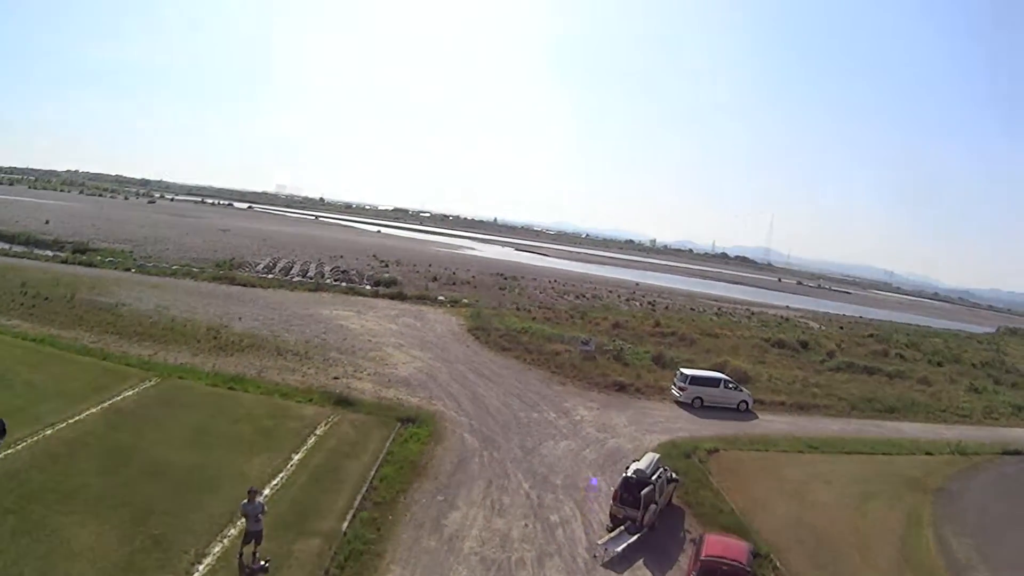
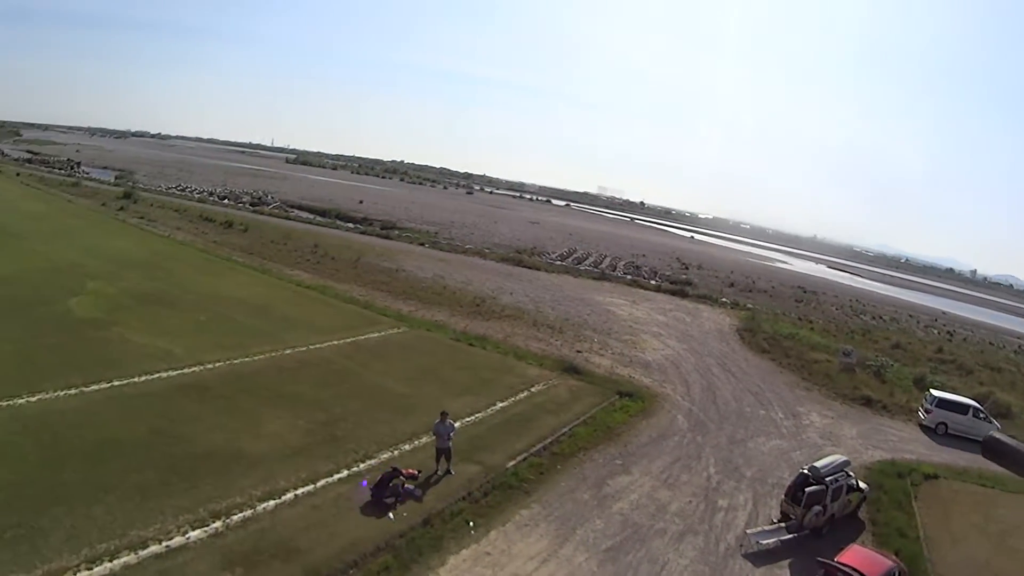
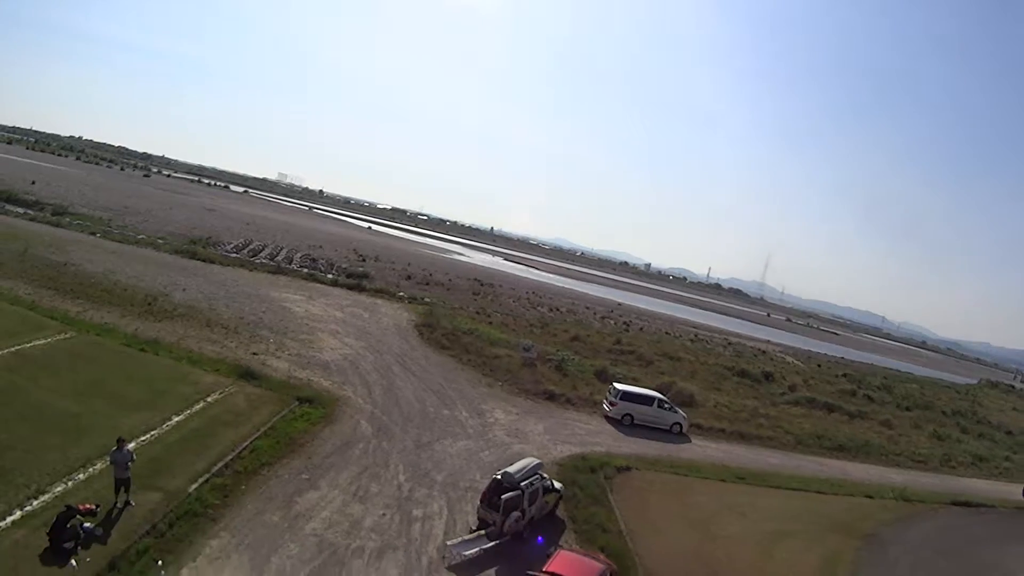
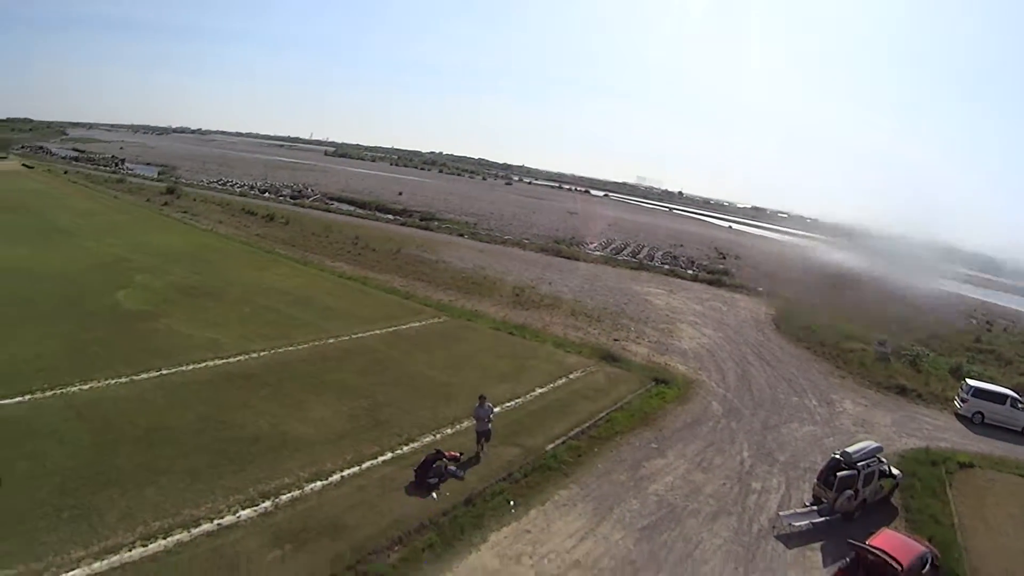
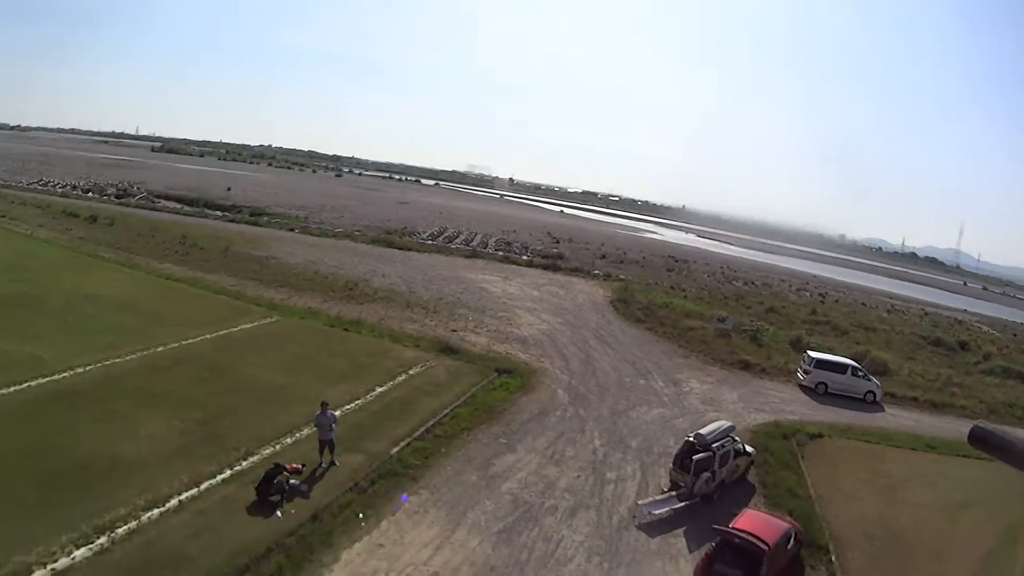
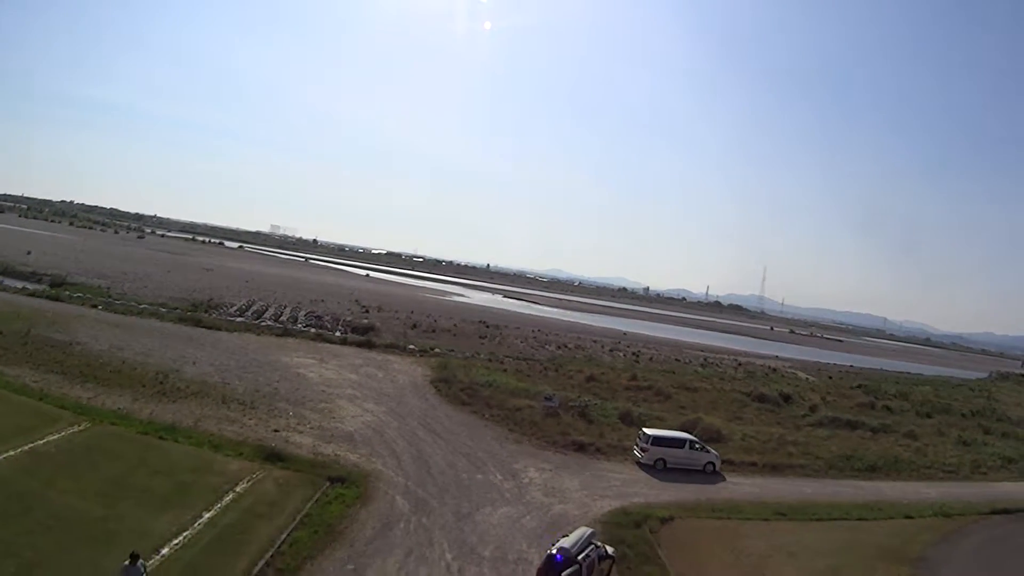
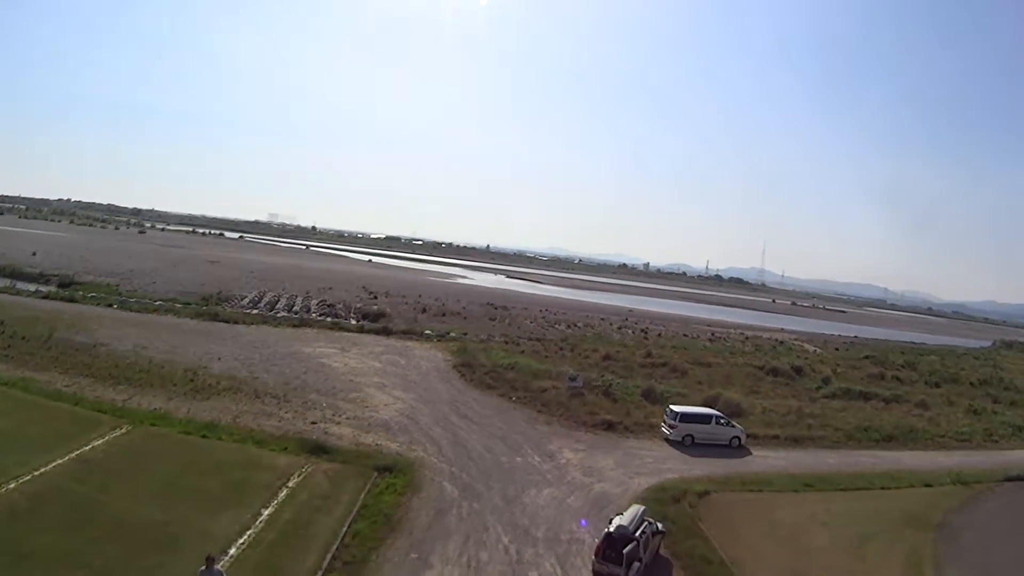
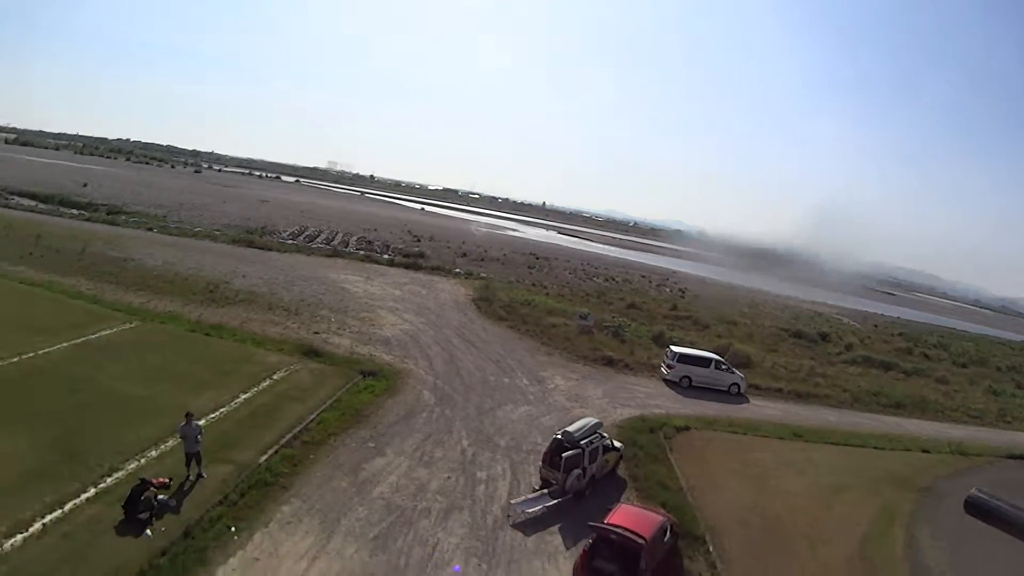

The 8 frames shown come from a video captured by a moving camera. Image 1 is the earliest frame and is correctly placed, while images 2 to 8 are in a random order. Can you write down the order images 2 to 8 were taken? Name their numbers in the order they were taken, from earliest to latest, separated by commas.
7, 6, 3, 8, 5, 2, 4
